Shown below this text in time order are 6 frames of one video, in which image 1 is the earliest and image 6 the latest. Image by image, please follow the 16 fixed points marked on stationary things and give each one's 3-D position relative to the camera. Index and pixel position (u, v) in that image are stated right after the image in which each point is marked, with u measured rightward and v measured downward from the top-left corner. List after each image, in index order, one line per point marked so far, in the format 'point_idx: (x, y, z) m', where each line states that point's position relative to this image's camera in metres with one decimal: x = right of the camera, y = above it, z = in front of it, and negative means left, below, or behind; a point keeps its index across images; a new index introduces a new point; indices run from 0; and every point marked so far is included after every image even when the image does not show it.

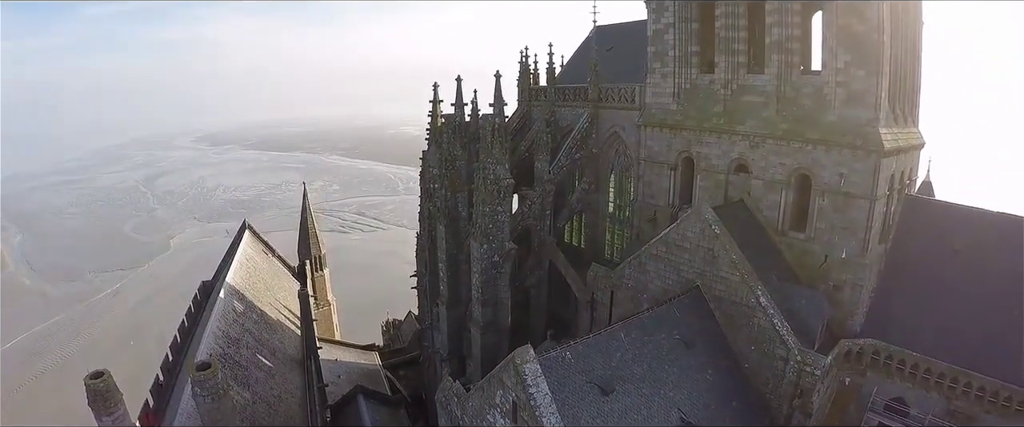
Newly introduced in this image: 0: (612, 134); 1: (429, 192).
0: (+2.8, +2.1, +14.7) m
1: (-2.5, +0.7, +16.1) m
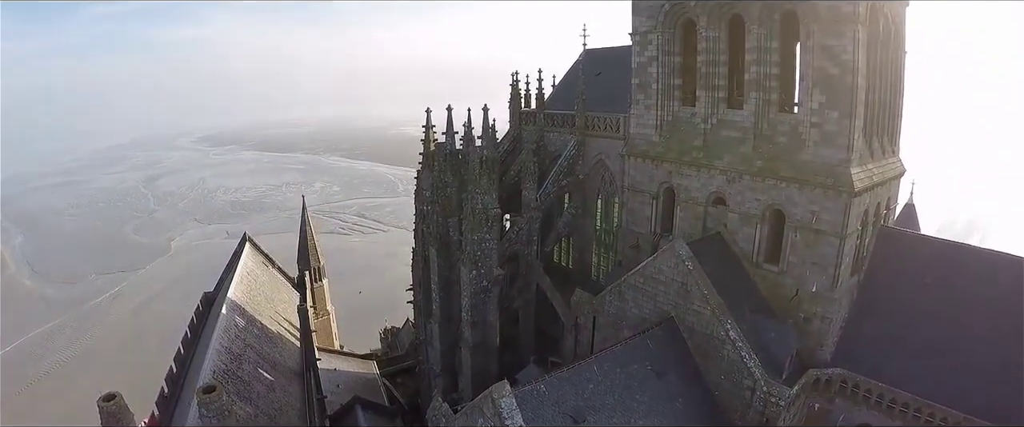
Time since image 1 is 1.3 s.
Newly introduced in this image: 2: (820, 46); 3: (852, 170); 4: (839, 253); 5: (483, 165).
0: (+2.5, +1.4, +15.2) m
1: (-2.8, 0.0, +16.6) m
2: (+6.4, +3.5, +10.8) m
3: (+6.8, +0.9, +10.5) m
4: (+6.6, -0.8, +10.7) m
5: (-0.8, +1.3, +13.8) m
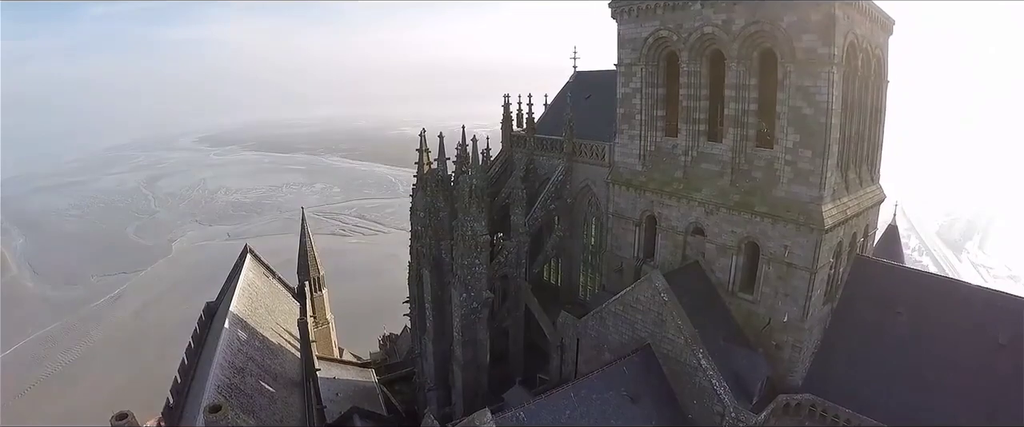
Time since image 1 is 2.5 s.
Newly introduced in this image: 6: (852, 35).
0: (+2.2, +0.8, +15.7) m
1: (-3.1, -0.7, +17.1) m
2: (+6.1, +2.7, +11.3) m
3: (+6.5, +0.1, +11.0) m
4: (+6.3, -1.5, +11.2) m
5: (-1.1, +0.6, +14.3) m
6: (+7.9, +4.1, +12.1) m
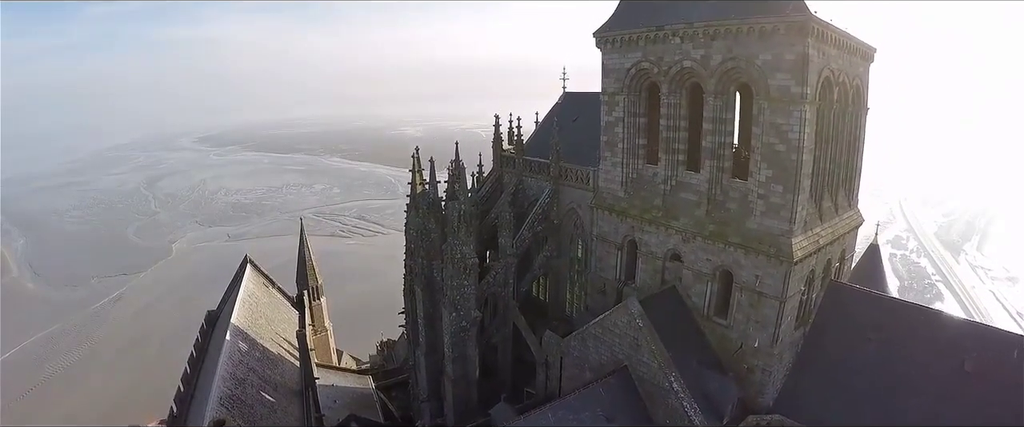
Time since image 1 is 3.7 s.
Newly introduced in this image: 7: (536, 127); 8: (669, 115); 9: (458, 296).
0: (+1.8, +0.1, +16.3) m
1: (-3.4, -1.3, +17.7) m
2: (+5.7, +2.0, +11.8) m
3: (+6.1, -0.6, +11.6) m
4: (+5.9, -2.2, +11.8) m
5: (-1.4, -0.1, +14.9) m
6: (+7.5, +3.4, +12.6) m
7: (+0.9, +3.2, +19.6) m
8: (+4.0, +2.5, +13.5) m
9: (-1.6, -2.3, +15.1) m
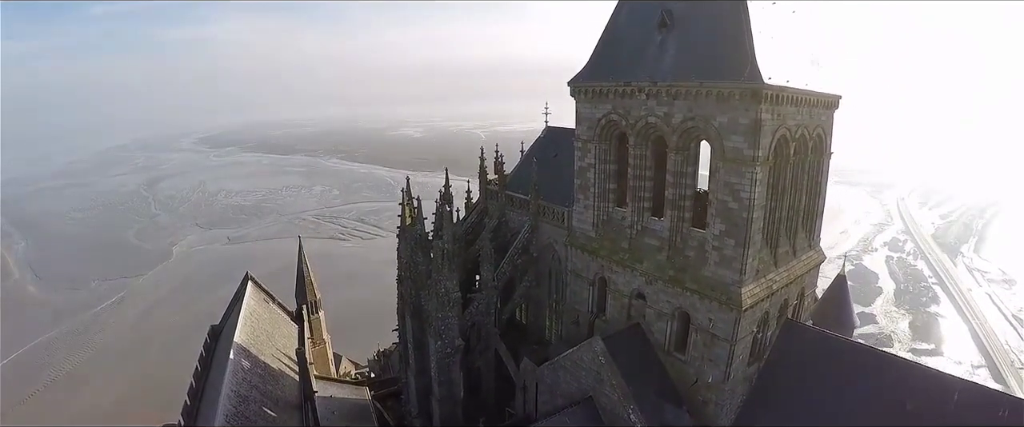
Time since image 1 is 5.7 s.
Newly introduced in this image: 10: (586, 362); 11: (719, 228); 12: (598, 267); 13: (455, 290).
0: (+1.2, -1.0, +17.4) m
1: (-4.0, -2.4, +18.9) m
2: (+5.1, +0.8, +12.9) m
3: (+5.5, -1.8, +12.7) m
4: (+5.3, -3.4, +13.0) m
5: (-2.0, -1.2, +16.1) m
6: (+6.9, +2.2, +13.6) m
7: (+0.4, +2.2, +20.7) m
8: (+3.4, +1.3, +14.6) m
9: (-2.2, -3.5, +16.4) m
10: (+2.0, -3.9, +13.8) m
11: (+5.1, -0.3, +13.1) m
12: (+2.5, -1.6, +15.6) m
13: (-1.7, -2.3, +16.3) m
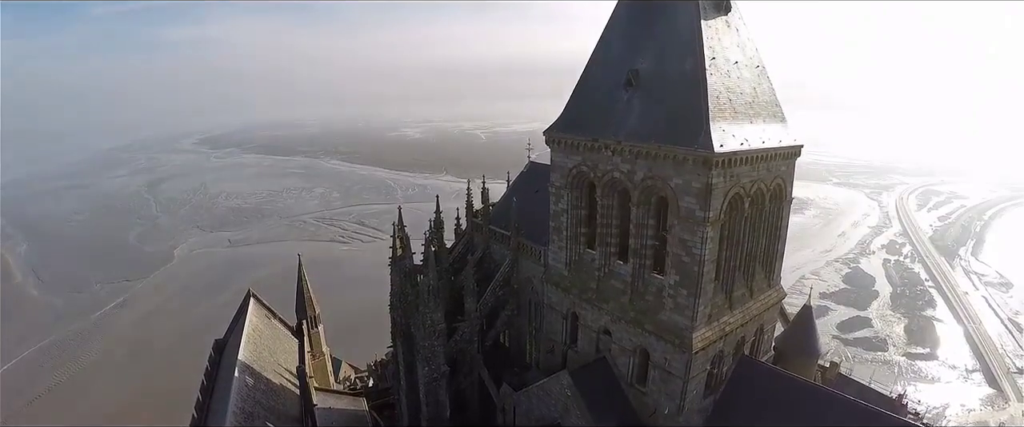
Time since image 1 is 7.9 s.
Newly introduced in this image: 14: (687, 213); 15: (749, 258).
0: (+0.6, -2.3, +18.8) m
1: (-4.7, -3.6, +20.4) m
2: (+4.4, -0.5, +14.3) m
3: (+4.8, -3.1, +14.1) m
4: (+4.6, -4.8, +14.4) m
5: (-2.7, -2.5, +17.5) m
6: (+6.3, +0.9, +15.0) m
7: (-0.2, +1.0, +22.0) m
8: (+2.7, 0.0, +16.0) m
9: (-2.8, -4.7, +17.8) m
10: (+1.3, -5.2, +15.3) m
11: (+4.4, -1.6, +14.5) m
12: (+1.9, -2.8, +17.0) m
13: (-2.4, -3.6, +17.8) m
14: (+4.5, +0.1, +14.1) m
15: (+7.4, -1.2, +16.7) m
